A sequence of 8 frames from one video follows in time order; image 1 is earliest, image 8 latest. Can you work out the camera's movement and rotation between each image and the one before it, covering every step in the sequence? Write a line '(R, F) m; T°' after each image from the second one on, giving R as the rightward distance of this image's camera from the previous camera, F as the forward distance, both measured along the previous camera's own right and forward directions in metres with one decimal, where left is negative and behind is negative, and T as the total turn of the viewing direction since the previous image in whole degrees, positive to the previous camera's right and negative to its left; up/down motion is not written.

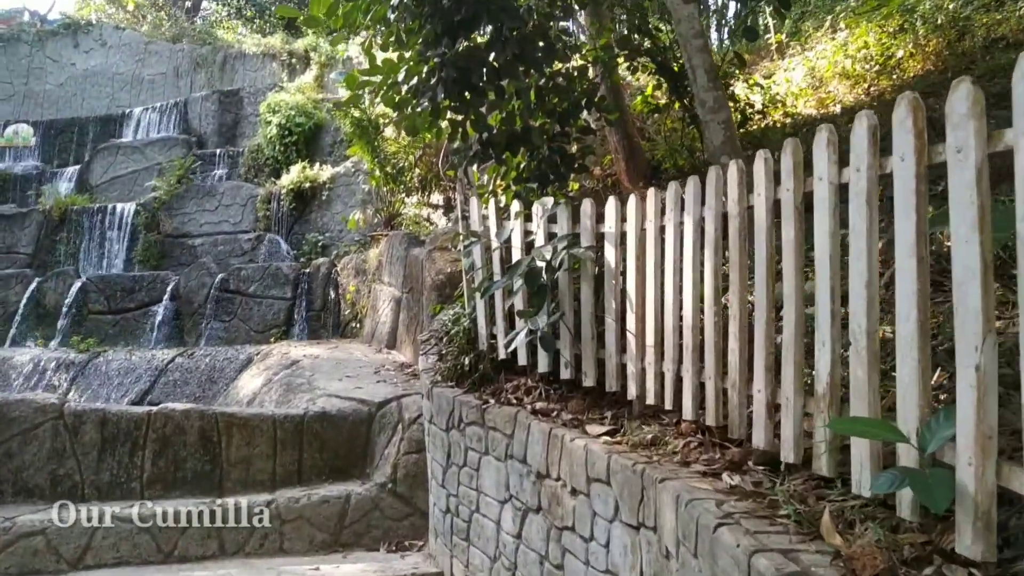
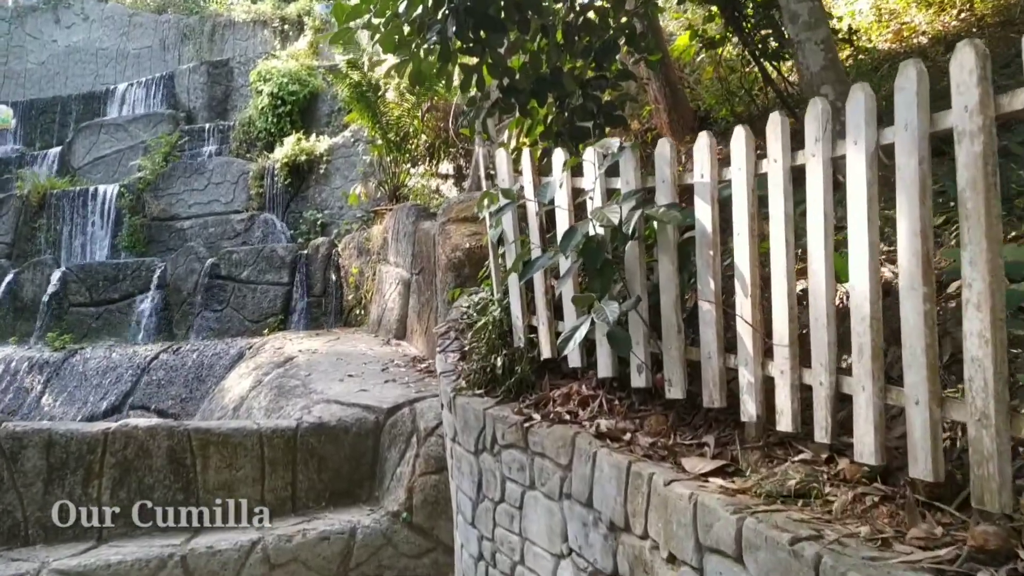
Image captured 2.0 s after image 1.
(-0.1, +0.9) m; -1°
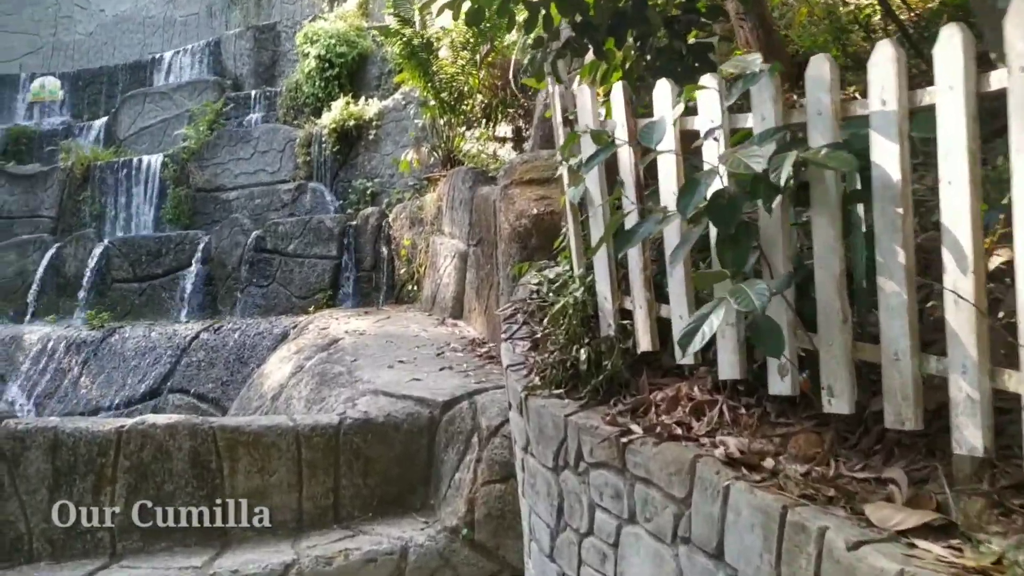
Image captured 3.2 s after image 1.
(-0.1, +0.6) m; -3°
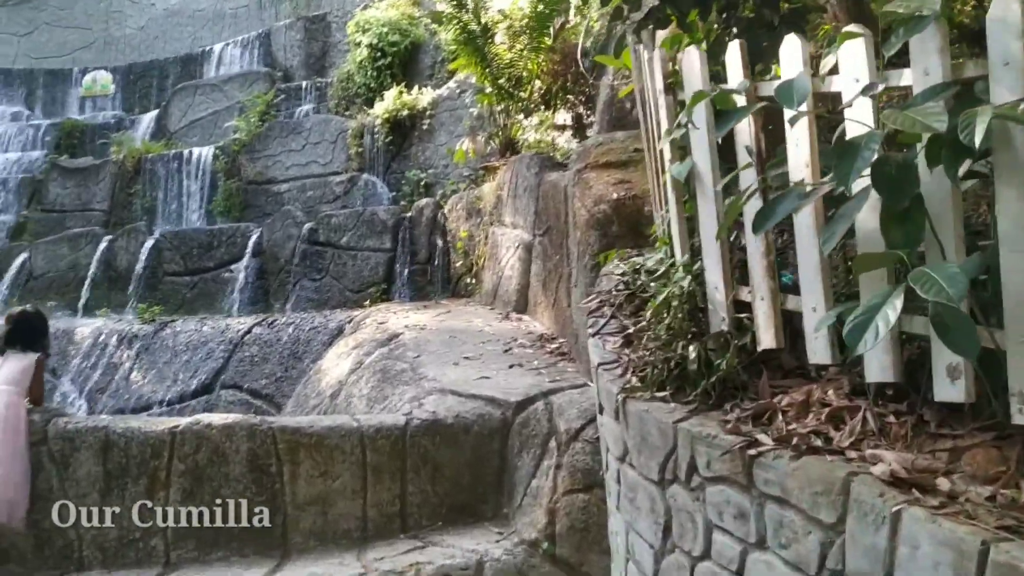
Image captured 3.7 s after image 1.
(-0.1, +0.3) m; -3°
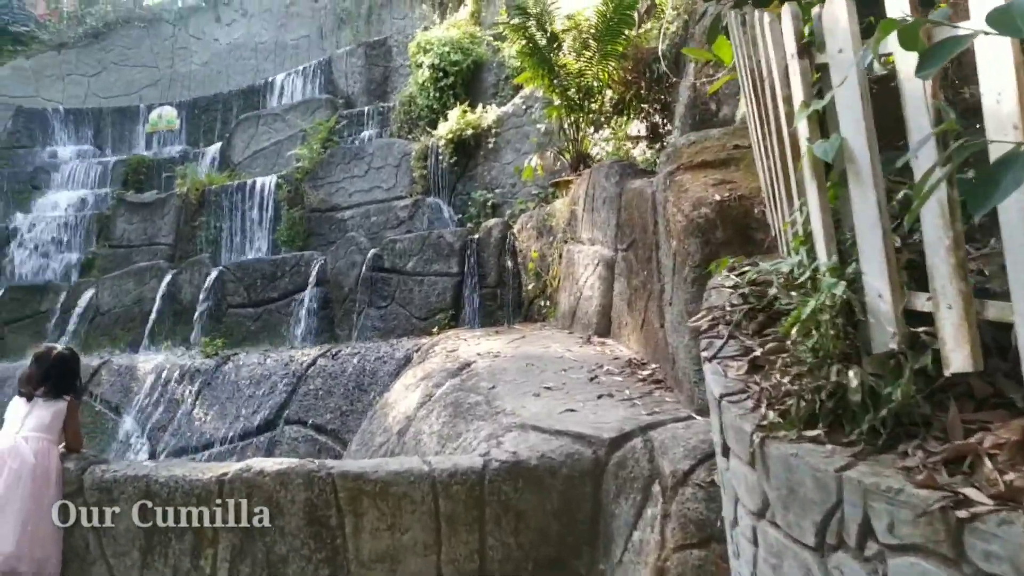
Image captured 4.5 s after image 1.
(-0.1, +0.4) m; -4°
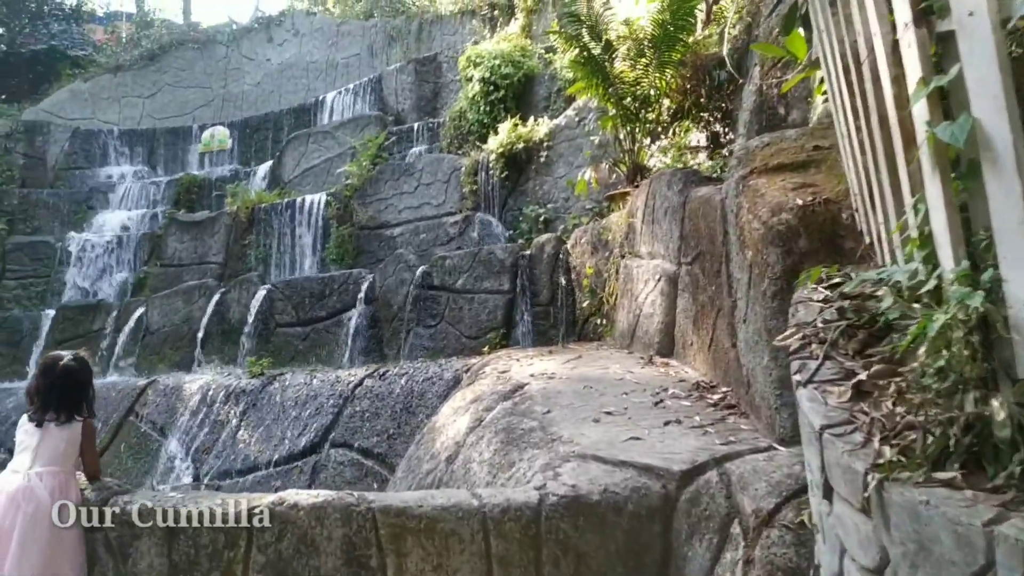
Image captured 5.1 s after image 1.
(0.0, +0.3) m; -3°
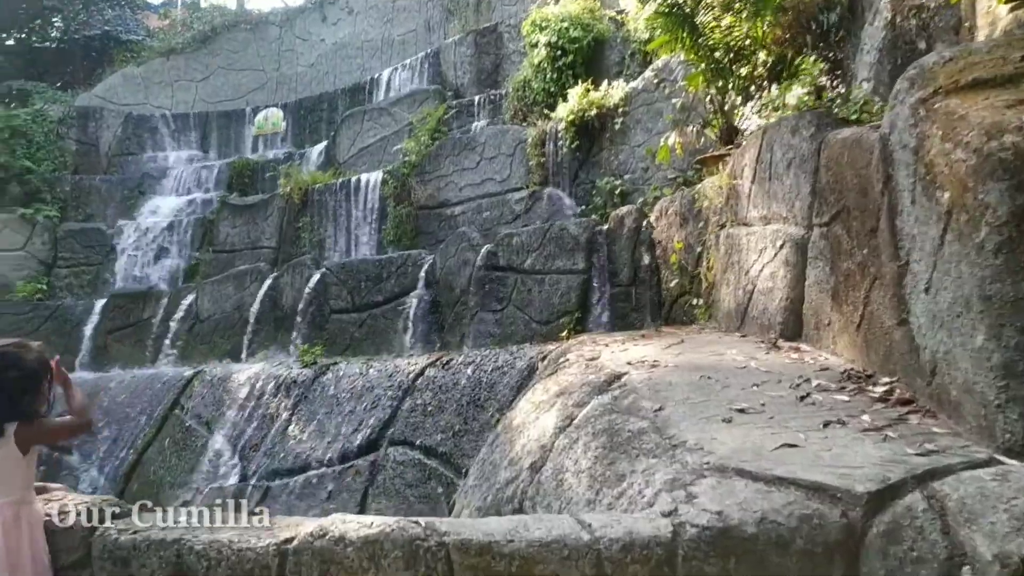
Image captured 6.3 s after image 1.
(-0.1, +0.6) m; -4°
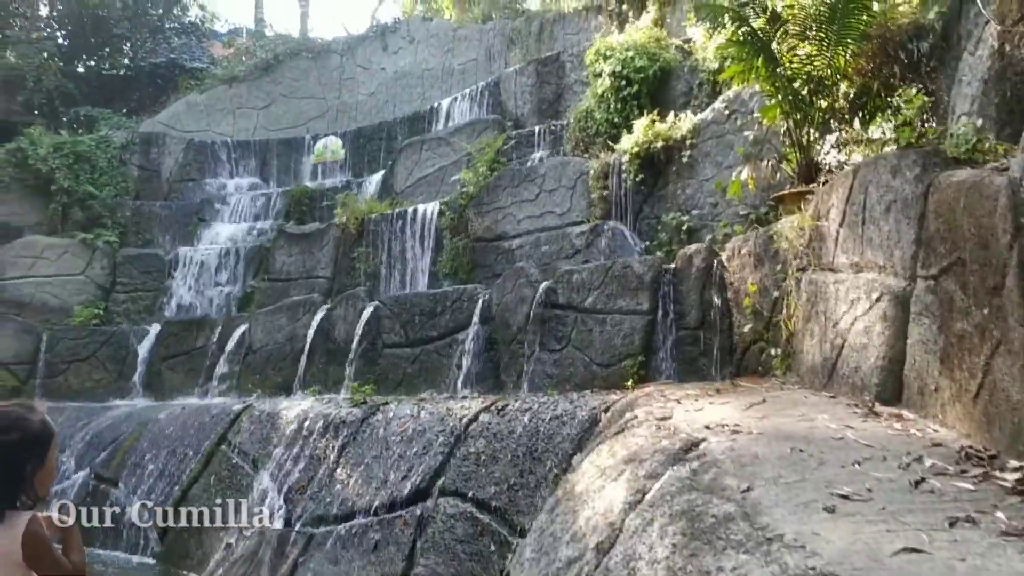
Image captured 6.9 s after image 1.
(0.0, +0.3) m; -3°
